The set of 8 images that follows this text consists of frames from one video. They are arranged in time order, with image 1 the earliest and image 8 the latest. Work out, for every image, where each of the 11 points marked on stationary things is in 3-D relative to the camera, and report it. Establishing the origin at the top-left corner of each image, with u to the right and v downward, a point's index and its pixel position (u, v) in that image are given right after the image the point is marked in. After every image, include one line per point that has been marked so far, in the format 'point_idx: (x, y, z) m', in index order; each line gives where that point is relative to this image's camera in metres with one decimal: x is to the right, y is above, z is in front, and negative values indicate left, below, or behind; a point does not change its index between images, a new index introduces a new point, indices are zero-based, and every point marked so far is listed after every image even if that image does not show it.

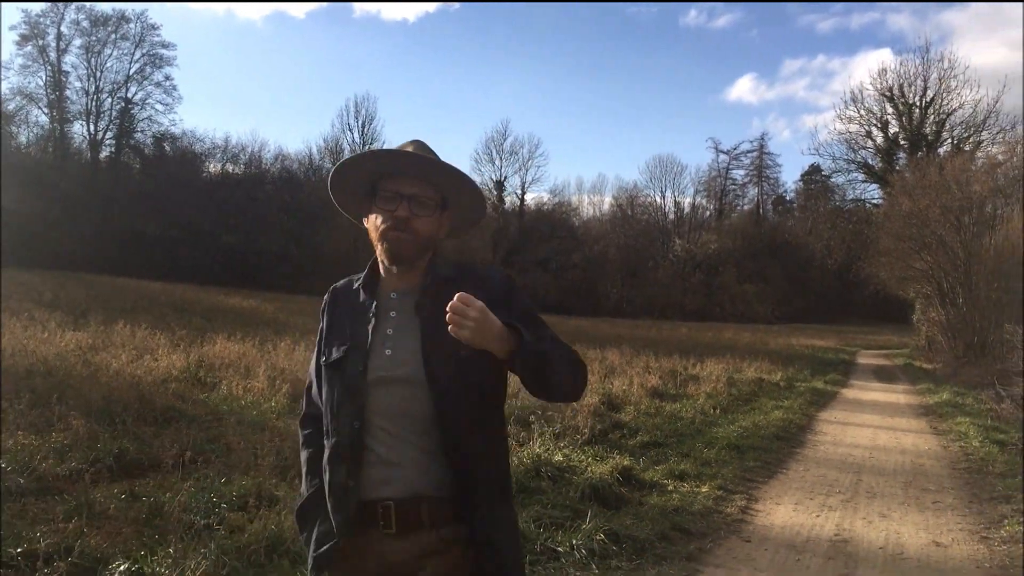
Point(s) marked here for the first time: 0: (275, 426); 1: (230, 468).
0: (-2.2, -1.3, +6.1) m
1: (-2.0, -1.3, +4.9) m
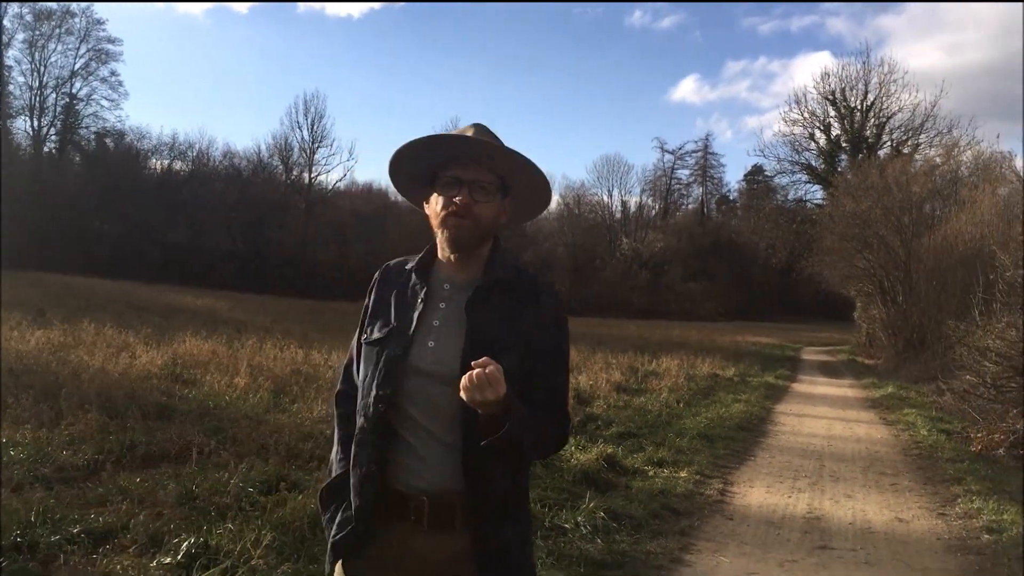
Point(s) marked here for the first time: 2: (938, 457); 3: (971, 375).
0: (-2.3, -1.3, +6.2) m
1: (-2.0, -1.2, +5.0) m
2: (+5.5, -2.2, +8.8) m
3: (+5.9, -1.2, +8.9) m
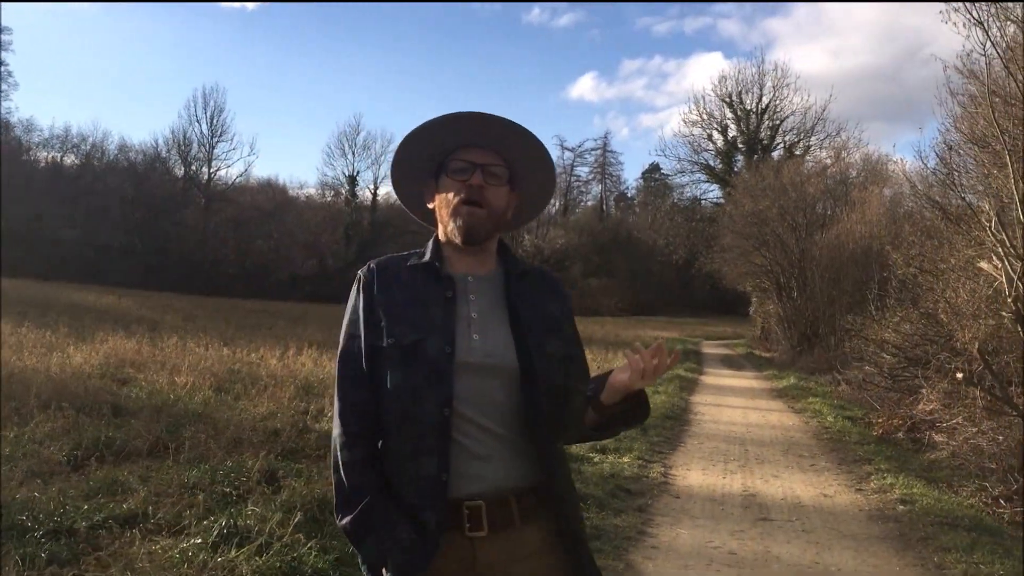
0: (-2.6, -1.2, +6.1) m
1: (-2.2, -1.2, +5.0) m
2: (+4.7, -2.2, +9.7) m
3: (+5.1, -1.1, +9.8) m
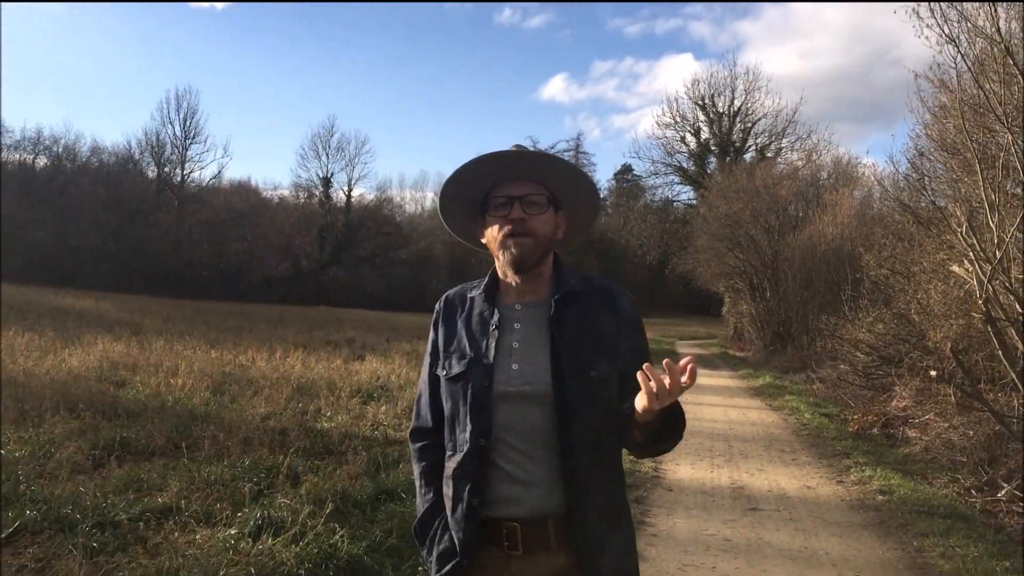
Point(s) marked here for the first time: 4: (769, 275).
0: (-2.6, -1.3, +6.2) m
1: (-2.2, -1.2, +5.1) m
2: (+4.6, -2.2, +10.1) m
3: (+5.0, -1.1, +10.2) m
4: (+7.1, +0.3, +18.6) m
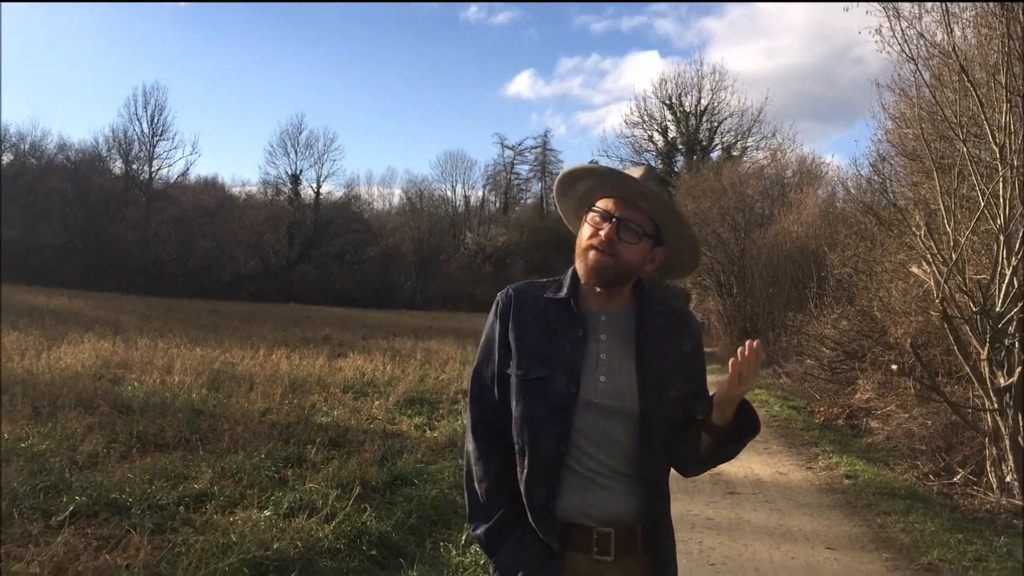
0: (-2.7, -1.3, +6.5) m
1: (-2.2, -1.2, +5.4) m
2: (+4.4, -2.2, +10.6) m
3: (+4.7, -1.1, +10.8) m
4: (+6.5, +0.4, +19.3) m
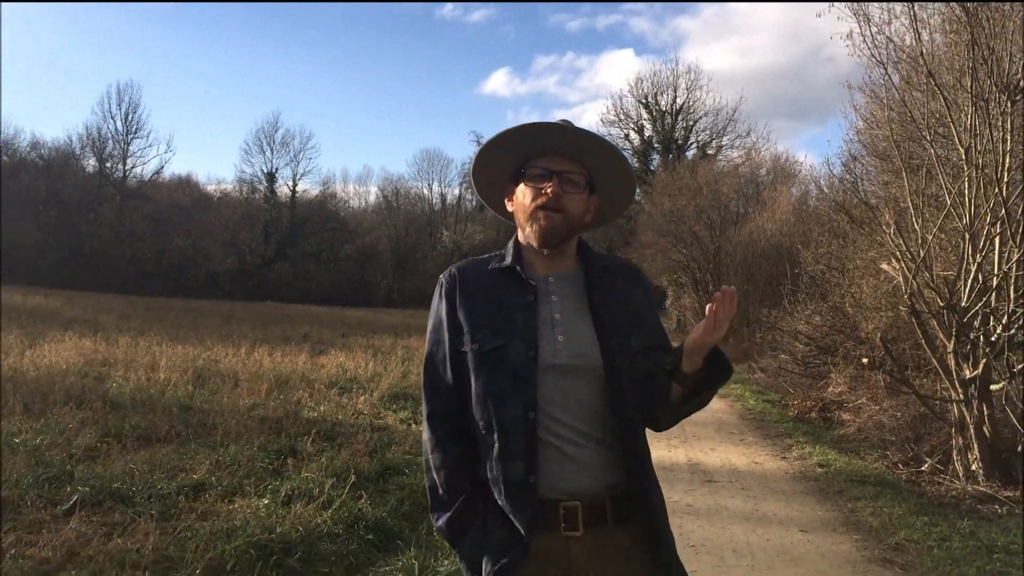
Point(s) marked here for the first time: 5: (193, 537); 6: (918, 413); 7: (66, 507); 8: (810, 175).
0: (-2.8, -1.2, +6.6) m
1: (-2.3, -1.2, +5.5) m
2: (+4.1, -2.1, +10.9) m
3: (+4.5, -1.1, +11.1) m
4: (+5.9, +0.5, +19.6) m
5: (-1.5, -1.2, +3.3) m
6: (+4.7, -1.5, +7.9) m
7: (-2.4, -1.2, +3.6) m
8: (+5.6, +2.1, +12.9) m
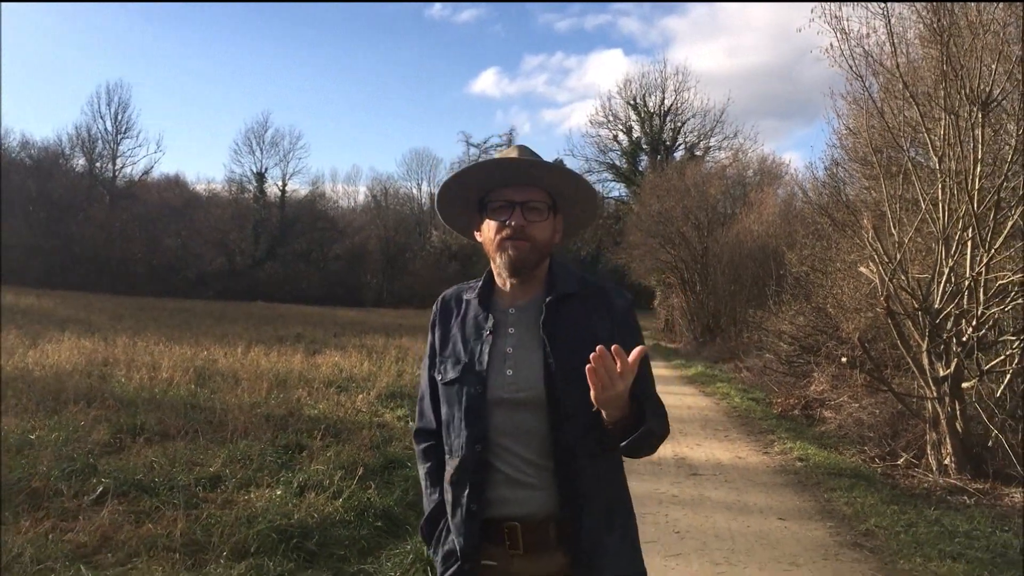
0: (-2.9, -1.3, +6.8) m
1: (-2.4, -1.2, +5.7) m
2: (+4.0, -2.1, +11.3) m
3: (+4.3, -1.1, +11.4) m
4: (+5.7, +0.5, +20.0) m
5: (-1.5, -1.2, +3.6) m
6: (+4.6, -1.5, +8.3) m
7: (-2.4, -1.2, +3.9) m
8: (+5.5, +2.1, +13.3) m
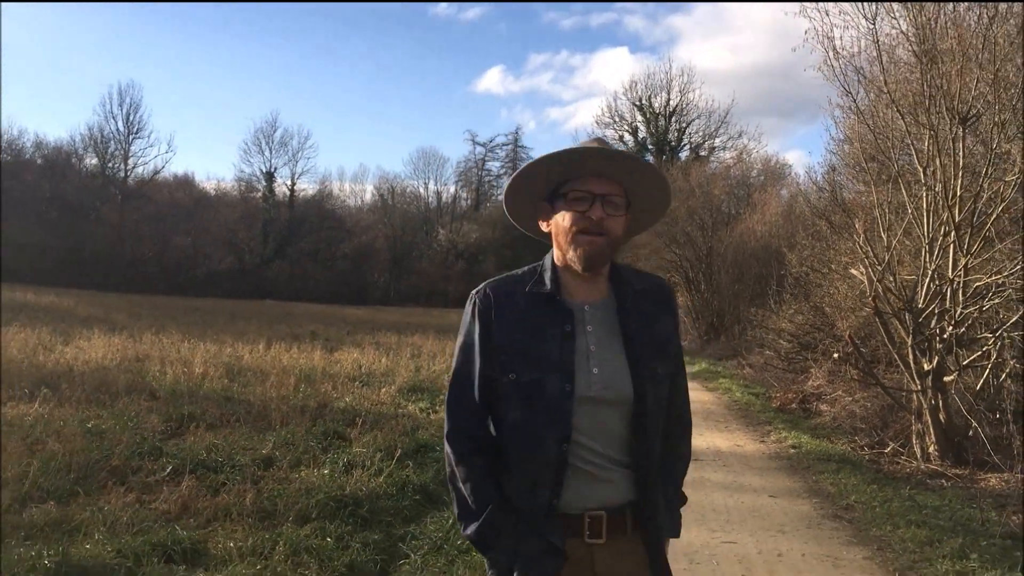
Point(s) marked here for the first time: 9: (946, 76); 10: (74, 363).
0: (-2.7, -1.3, +7.4) m
1: (-2.2, -1.2, +6.3) m
2: (+4.2, -2.1, +11.8) m
3: (+4.5, -1.1, +12.0) m
4: (+5.9, +0.5, +20.5) m
5: (-1.4, -1.3, +4.1) m
6: (+4.8, -1.5, +8.8) m
7: (-2.3, -1.2, +4.5) m
8: (+5.7, +2.1, +13.8) m
9: (+4.4, +2.2, +6.9) m
10: (-5.9, -0.9, +9.0) m
